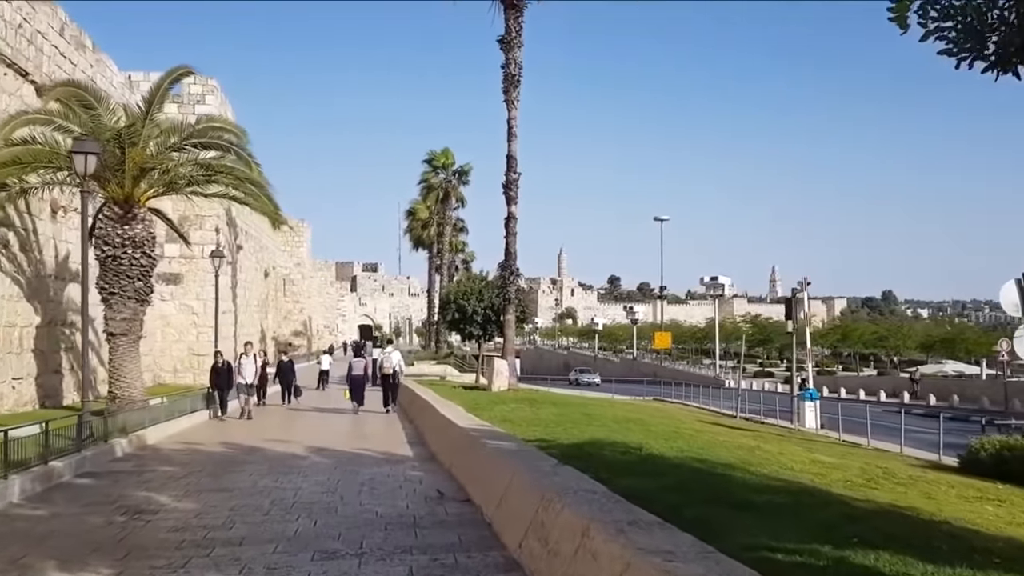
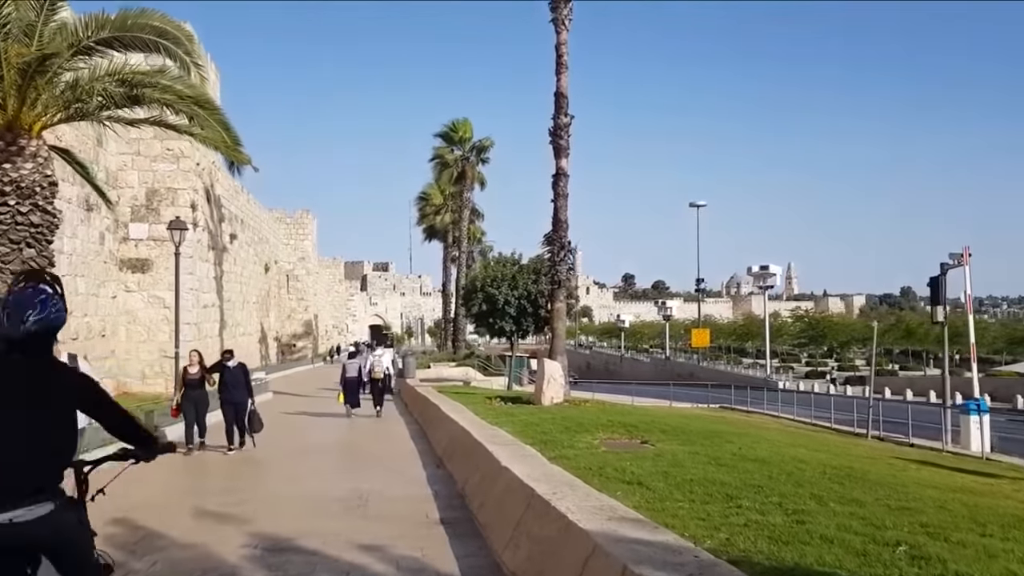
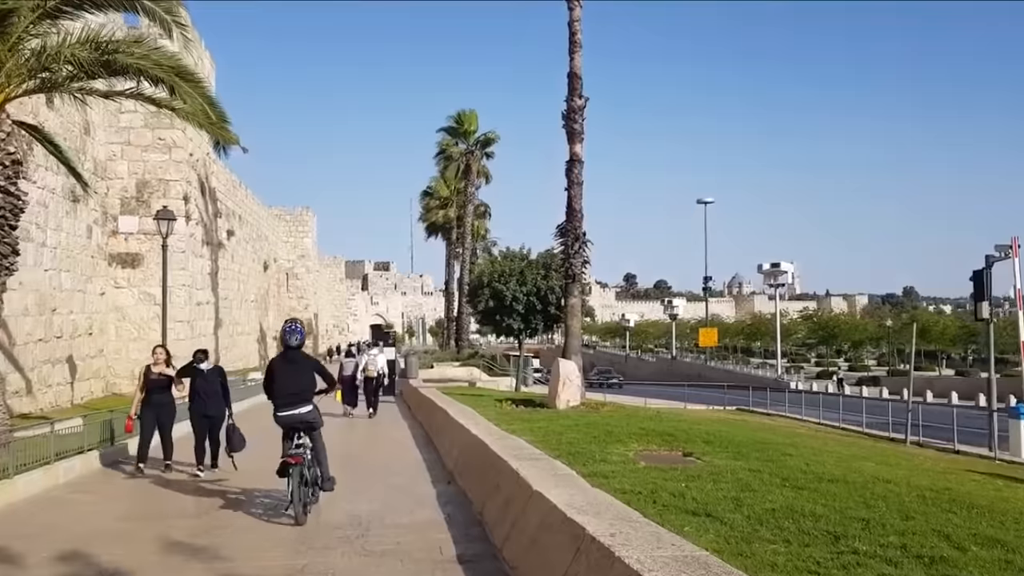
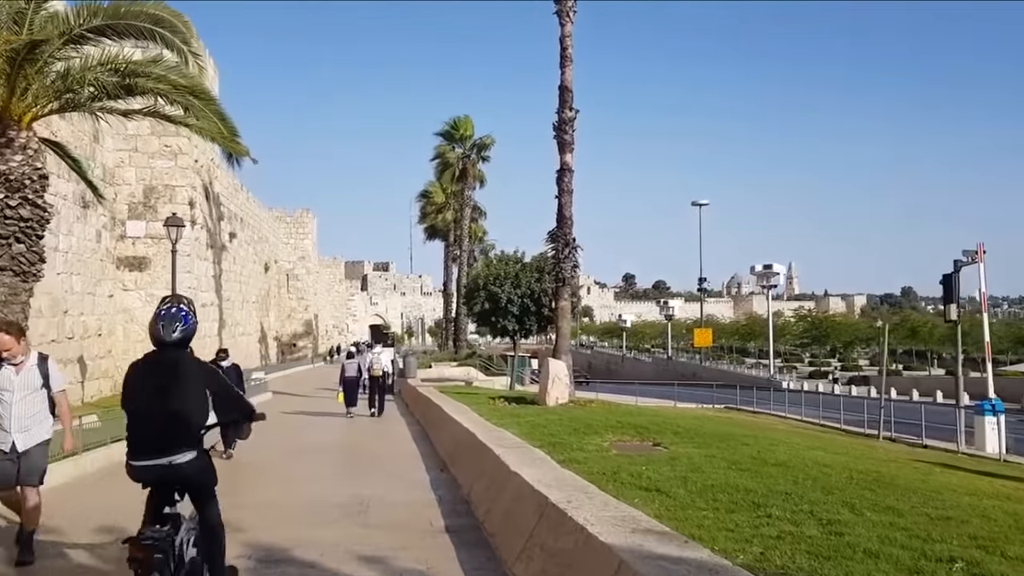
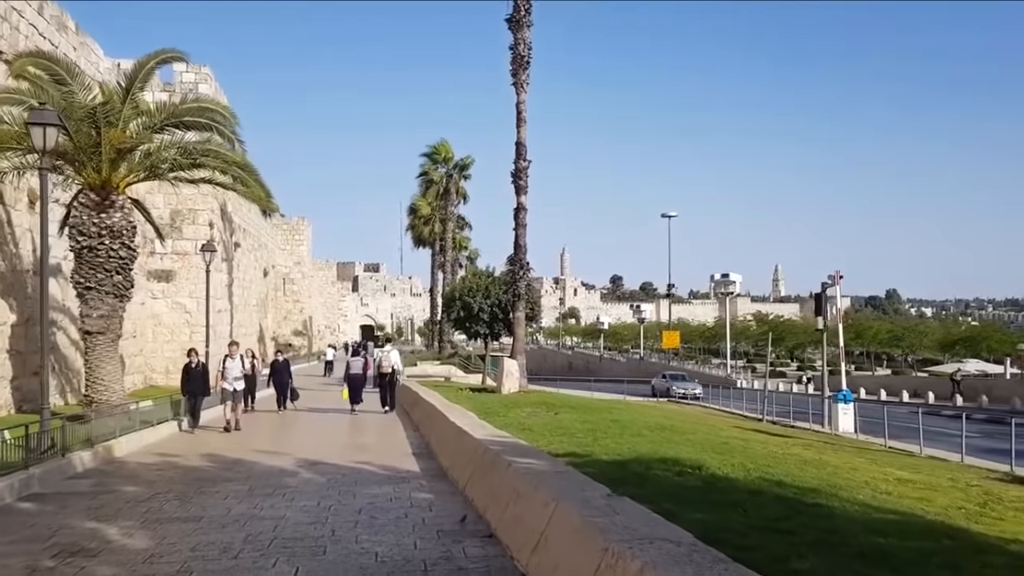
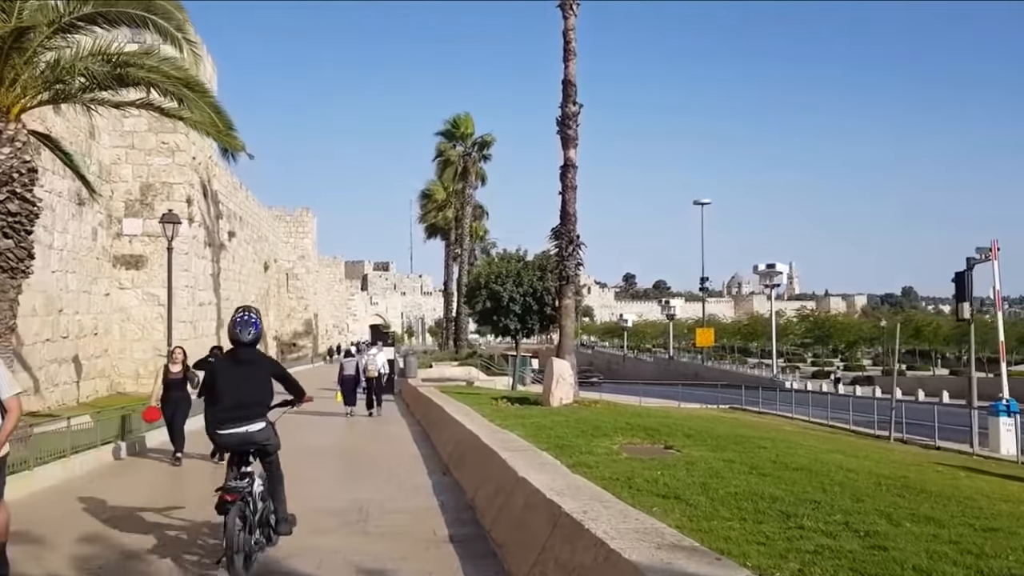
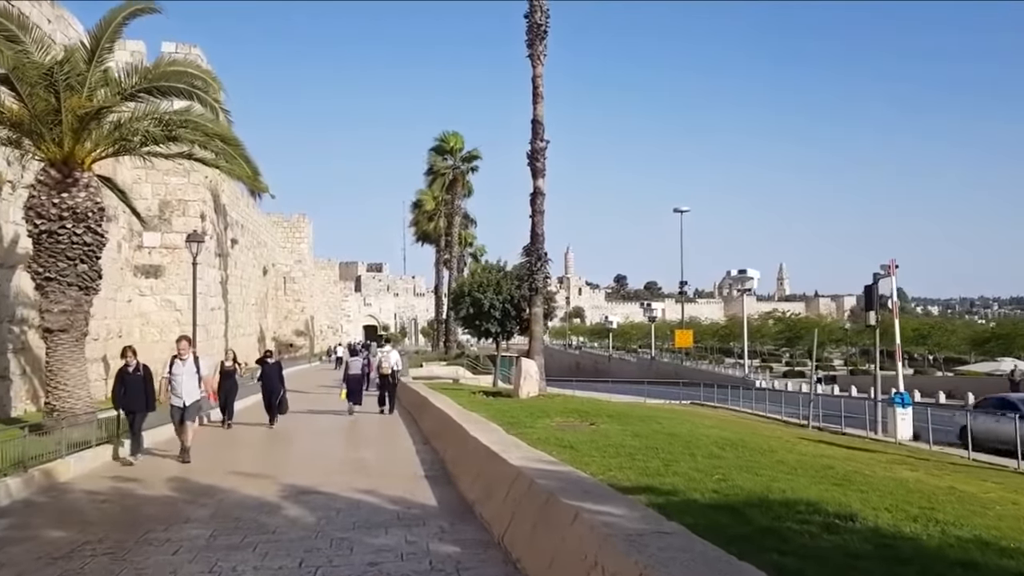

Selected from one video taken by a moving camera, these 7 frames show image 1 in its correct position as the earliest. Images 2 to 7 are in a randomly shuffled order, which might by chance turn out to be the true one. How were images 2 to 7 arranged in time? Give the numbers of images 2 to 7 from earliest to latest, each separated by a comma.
5, 7, 2, 4, 6, 3
